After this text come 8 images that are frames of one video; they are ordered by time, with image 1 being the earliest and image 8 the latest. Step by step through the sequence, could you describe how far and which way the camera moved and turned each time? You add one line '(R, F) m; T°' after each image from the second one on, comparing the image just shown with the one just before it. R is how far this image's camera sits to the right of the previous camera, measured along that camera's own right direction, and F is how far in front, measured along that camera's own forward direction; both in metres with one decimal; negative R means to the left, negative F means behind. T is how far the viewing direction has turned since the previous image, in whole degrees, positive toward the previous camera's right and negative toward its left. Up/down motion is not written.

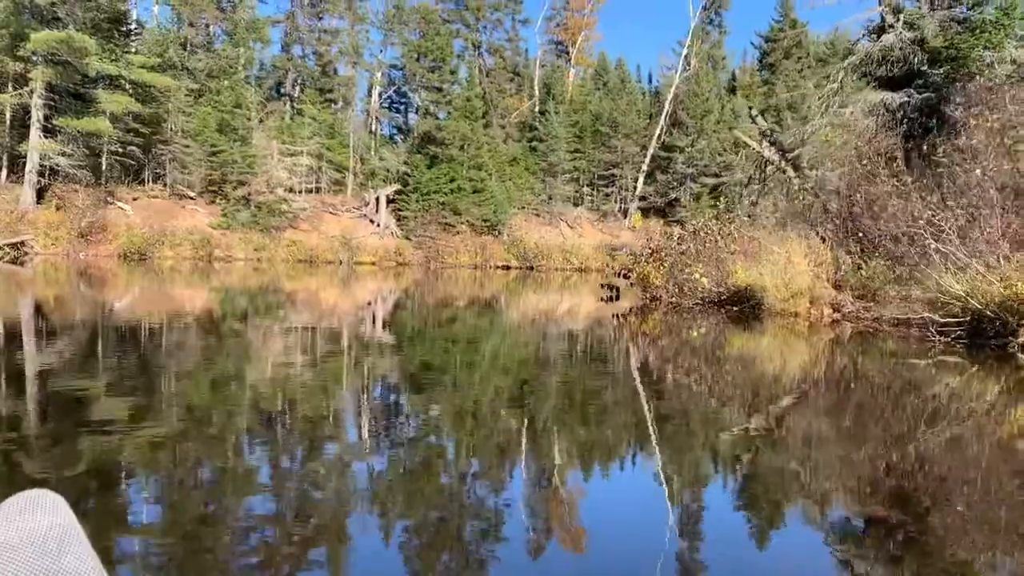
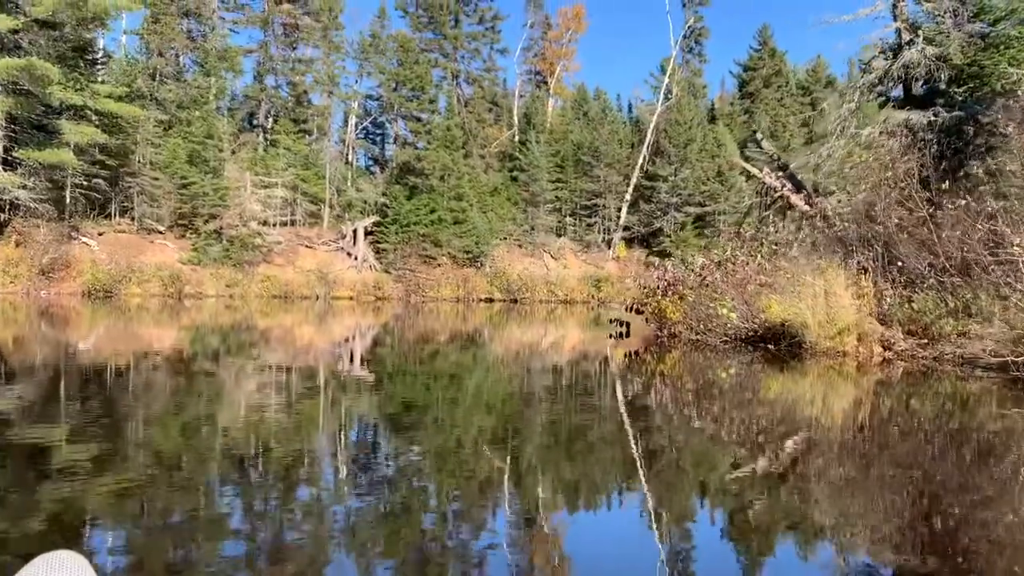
(-0.3, +0.8) m; +2°
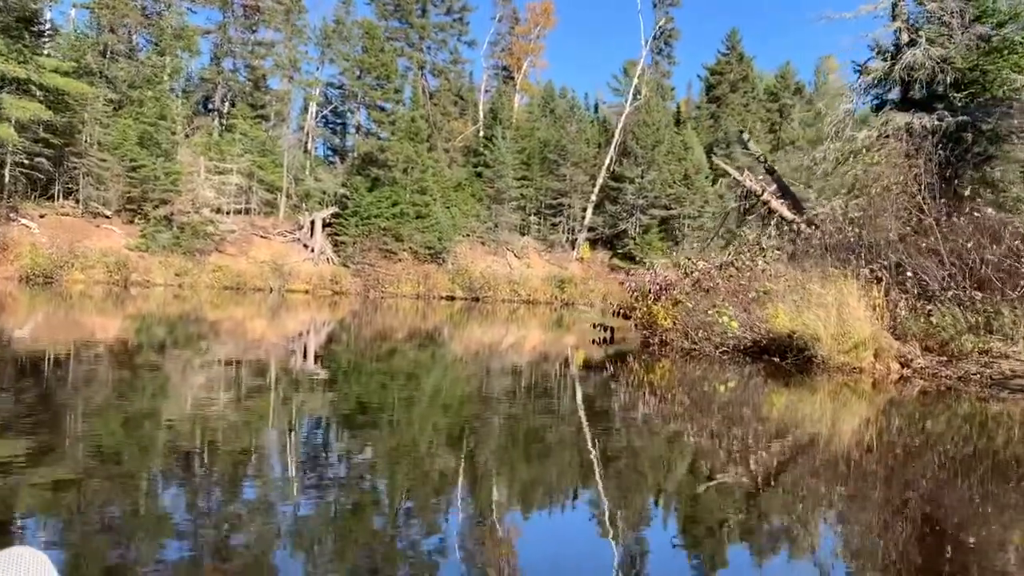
(-0.2, +0.6) m; +3°
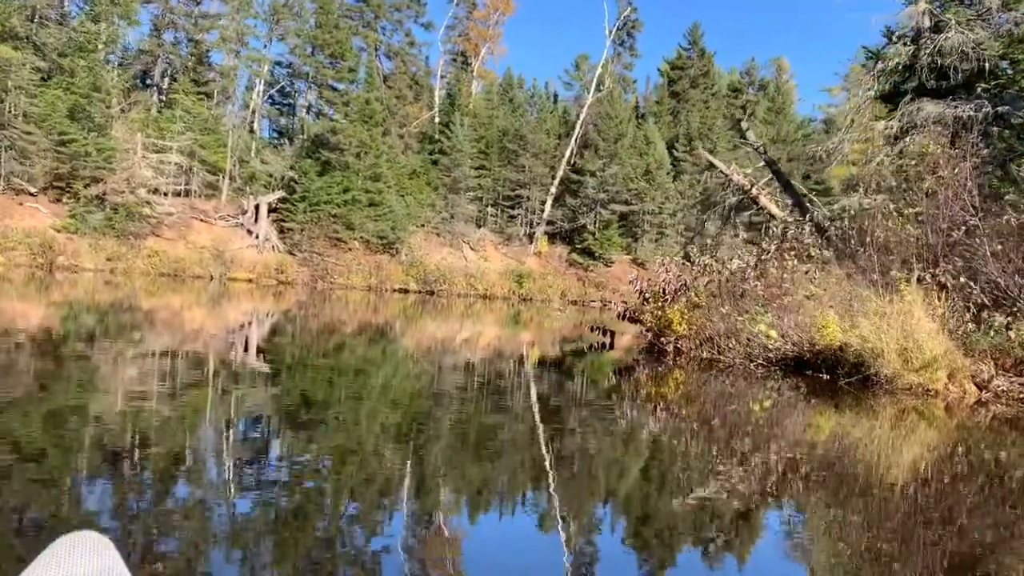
(-0.4, +1.1) m; +4°
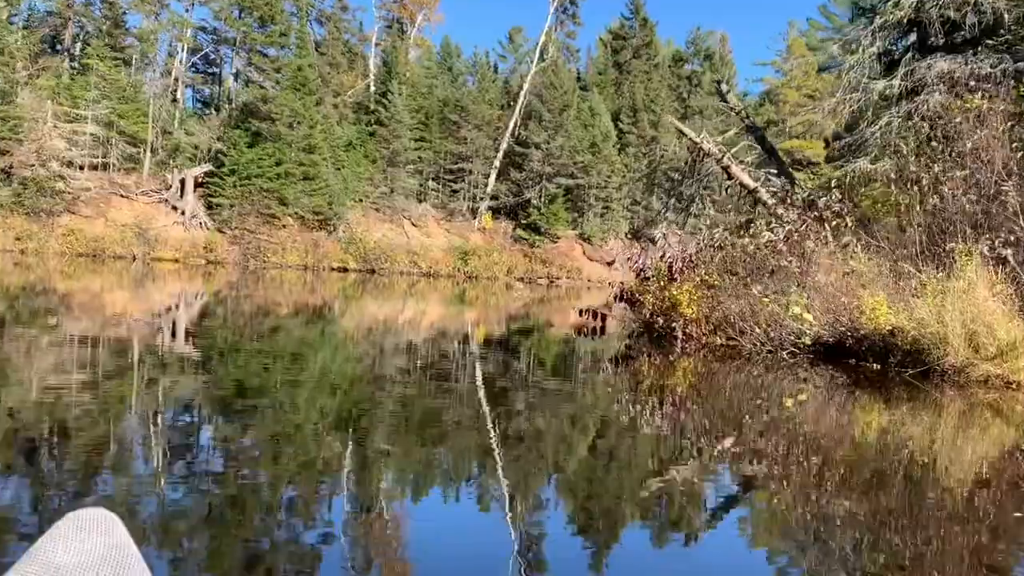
(-0.4, +0.9) m; +4°
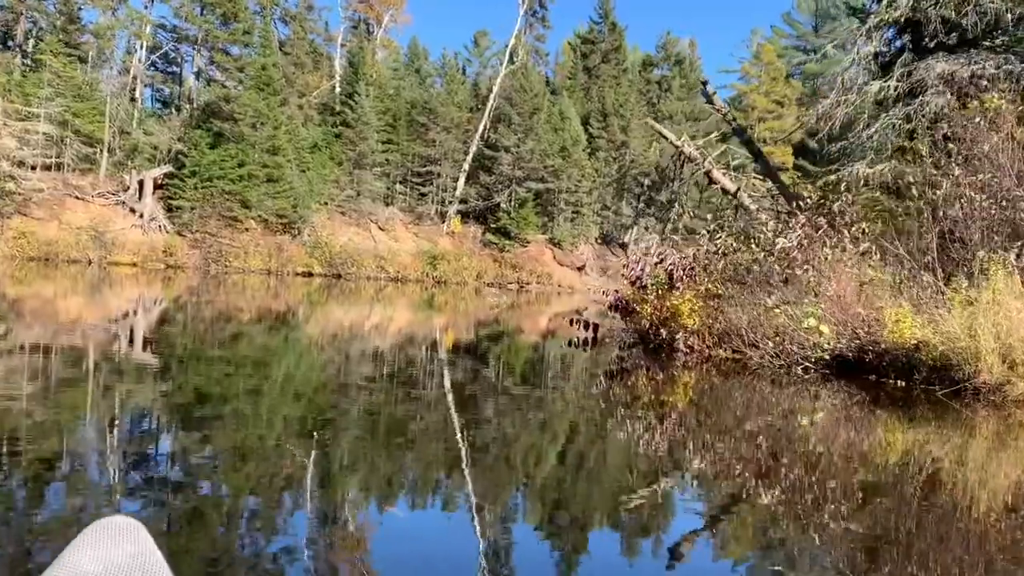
(-0.2, +0.4) m; +2°
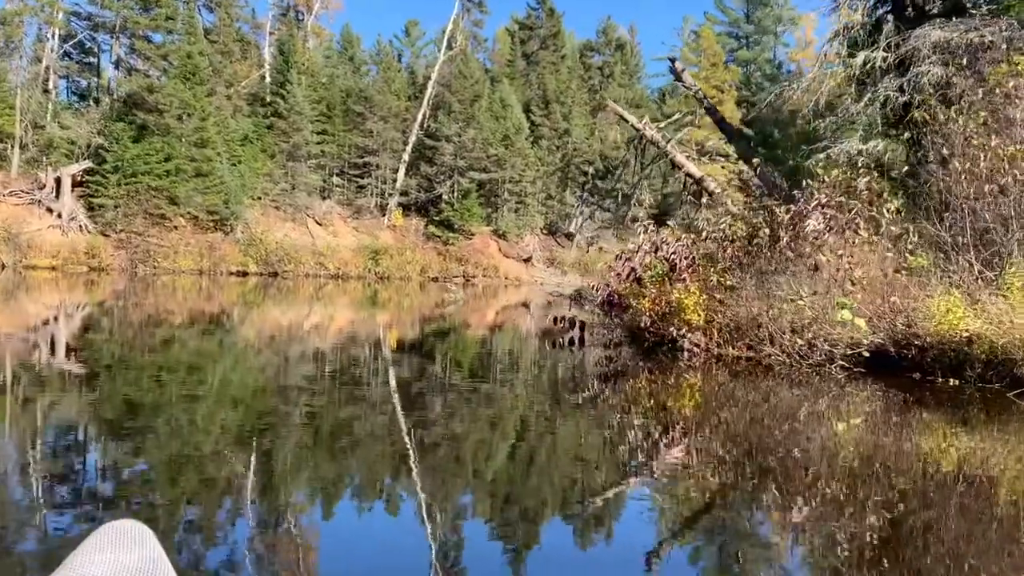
(-0.3, +0.7) m; +4°
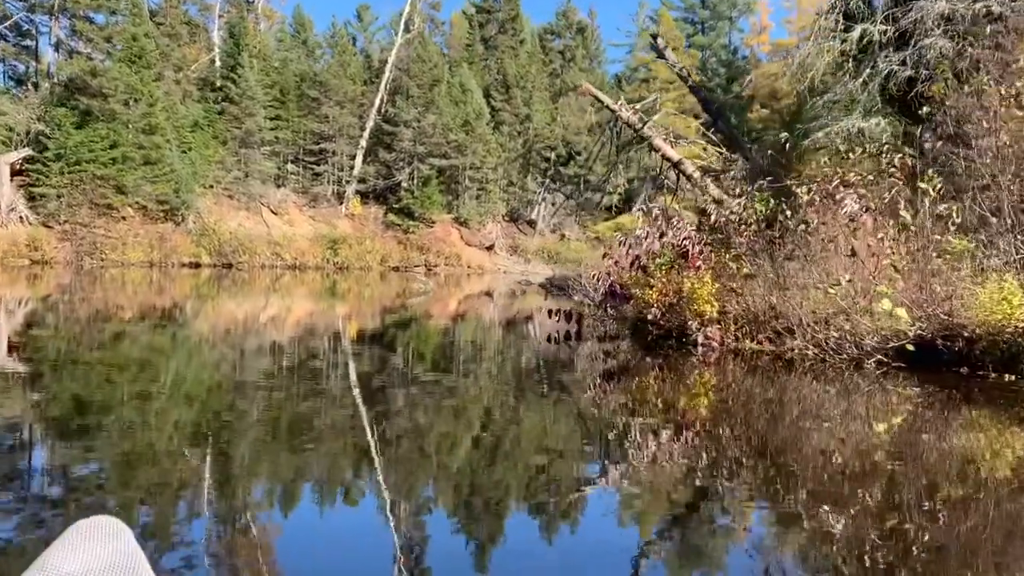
(-0.2, +0.5) m; +3°
